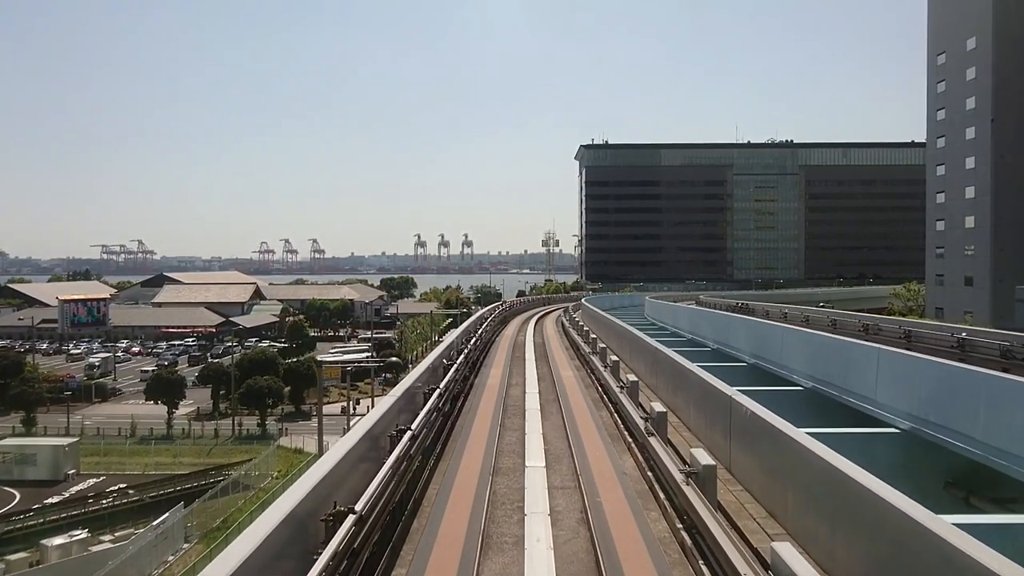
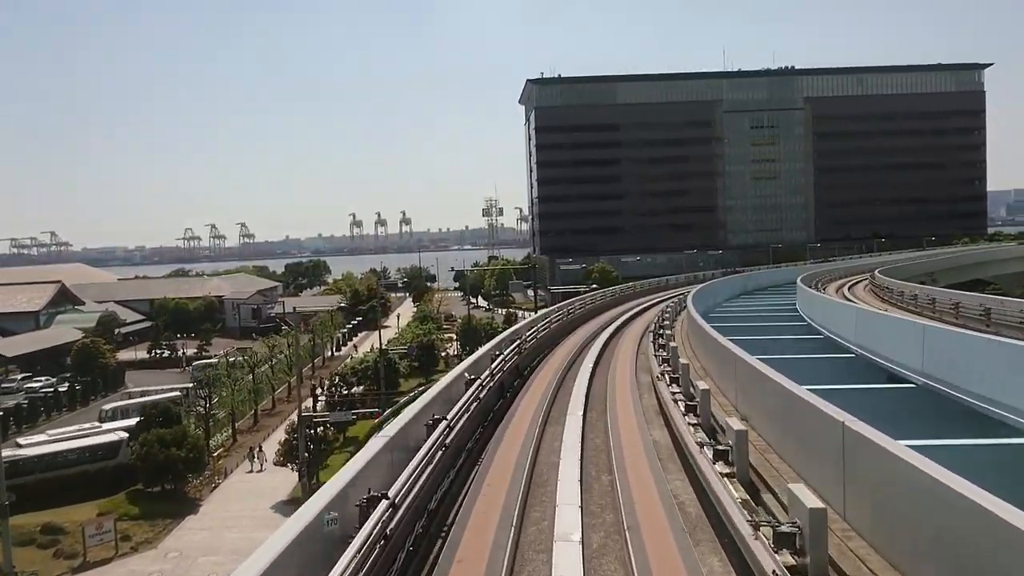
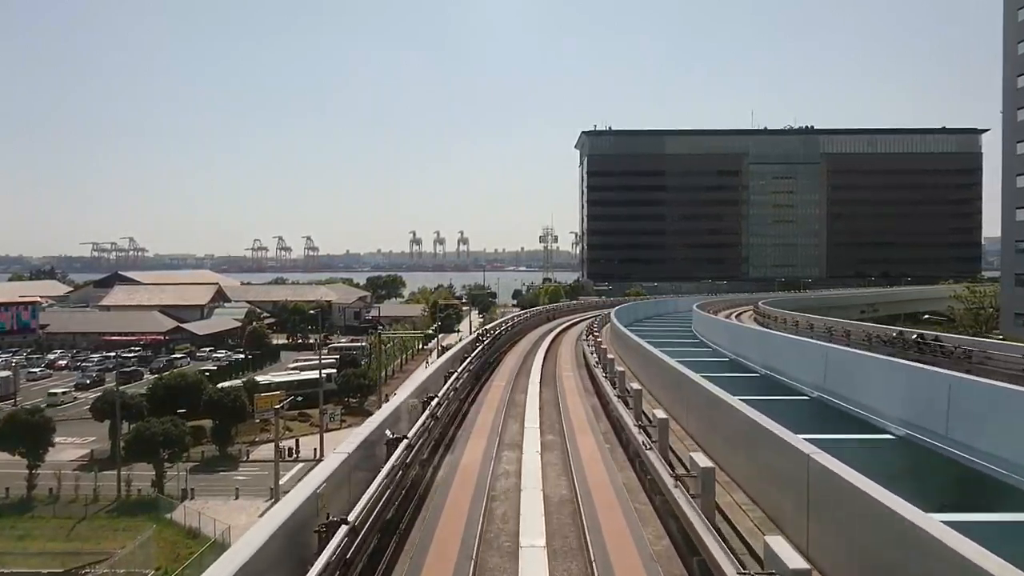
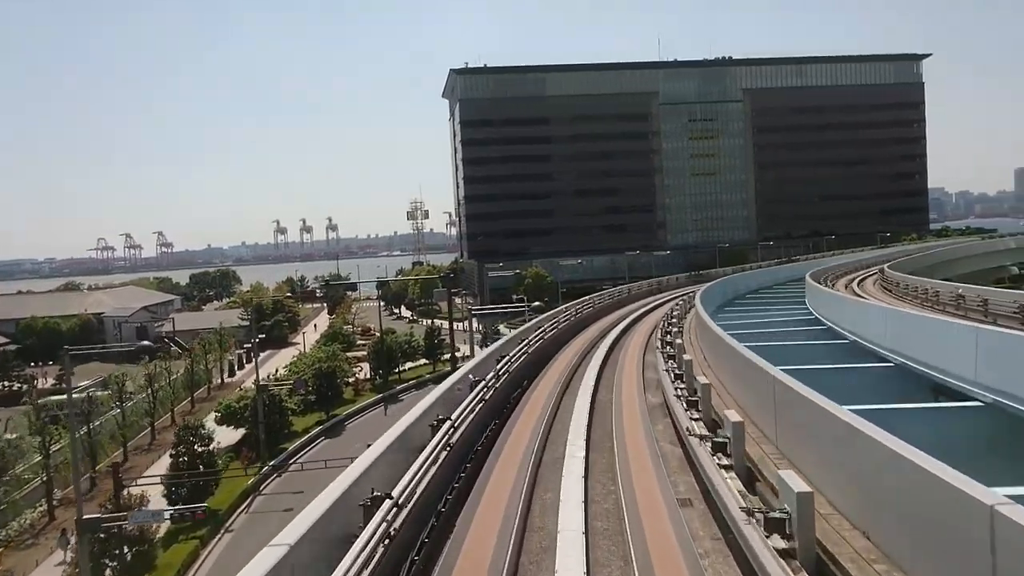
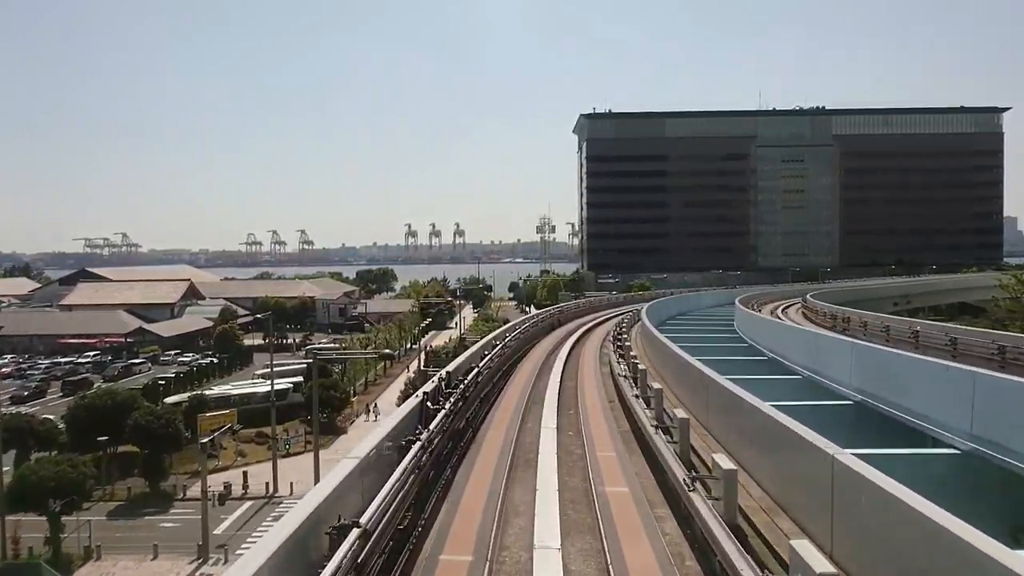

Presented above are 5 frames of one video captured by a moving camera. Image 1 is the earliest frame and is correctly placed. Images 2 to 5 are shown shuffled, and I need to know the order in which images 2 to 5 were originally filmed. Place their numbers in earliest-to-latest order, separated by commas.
3, 5, 2, 4
